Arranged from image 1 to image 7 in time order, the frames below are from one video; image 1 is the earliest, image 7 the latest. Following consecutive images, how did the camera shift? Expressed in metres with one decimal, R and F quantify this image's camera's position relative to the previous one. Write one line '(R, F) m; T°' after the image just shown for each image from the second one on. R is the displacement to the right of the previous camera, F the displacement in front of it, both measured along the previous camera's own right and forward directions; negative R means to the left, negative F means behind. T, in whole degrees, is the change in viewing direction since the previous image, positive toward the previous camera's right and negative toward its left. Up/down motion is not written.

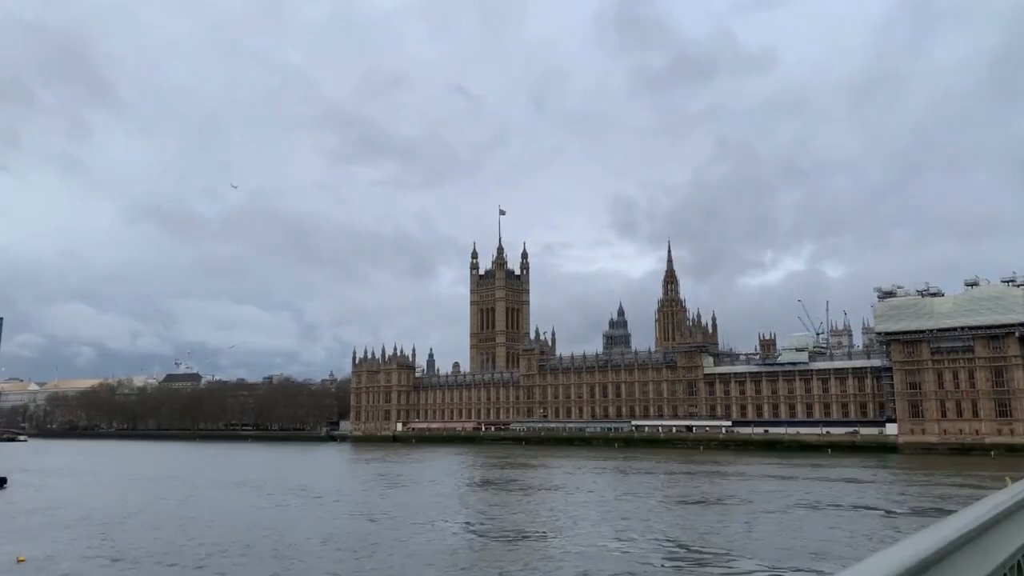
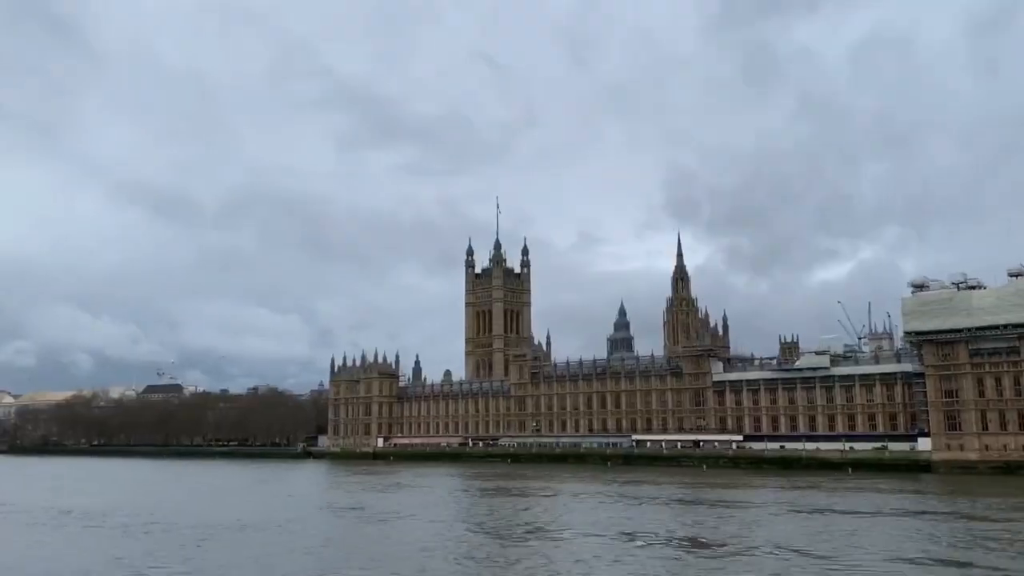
(+5.4, +11.3) m; -2°
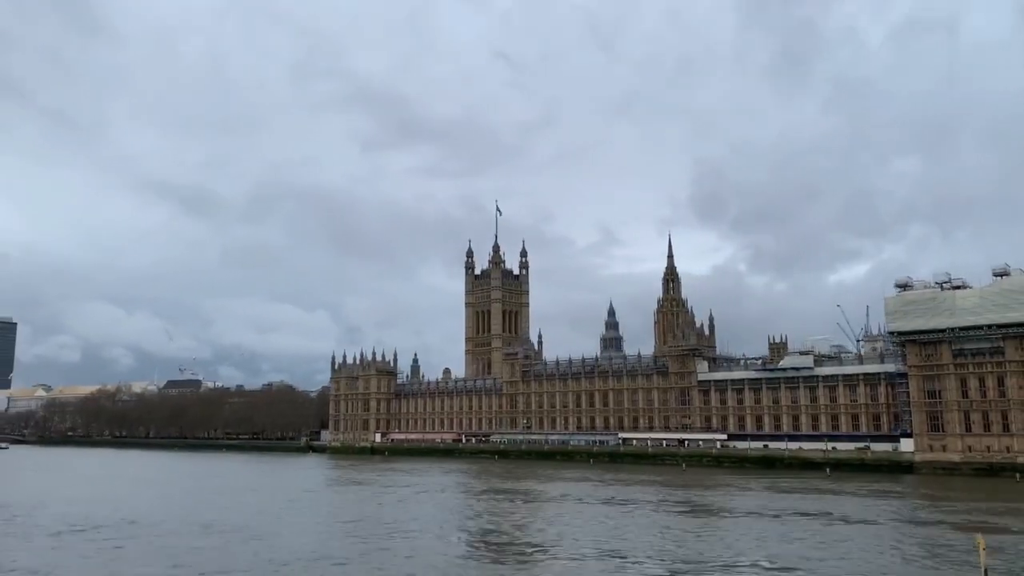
(+8.2, -0.7) m; -4°
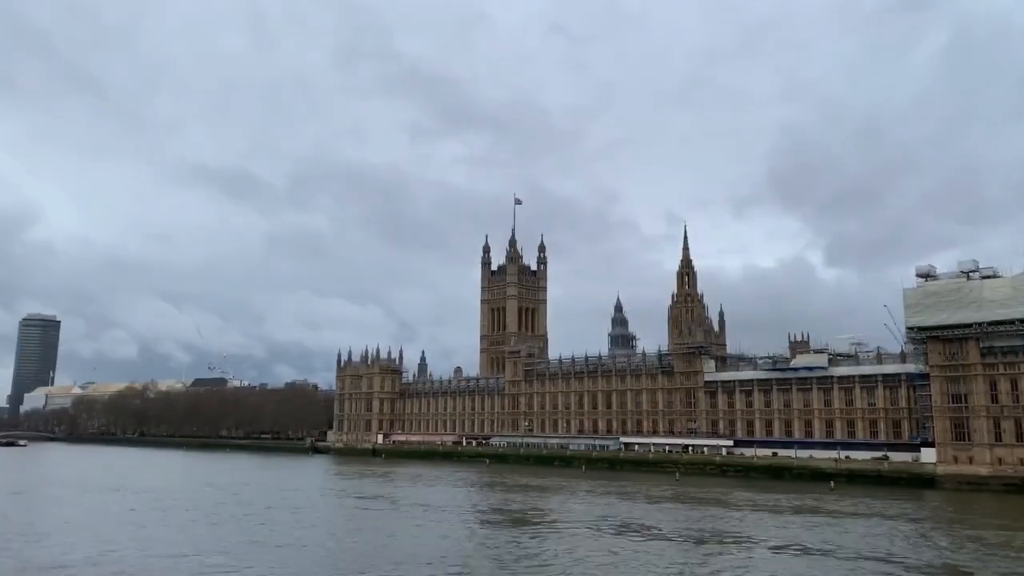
(+10.4, +6.6) m; -6°
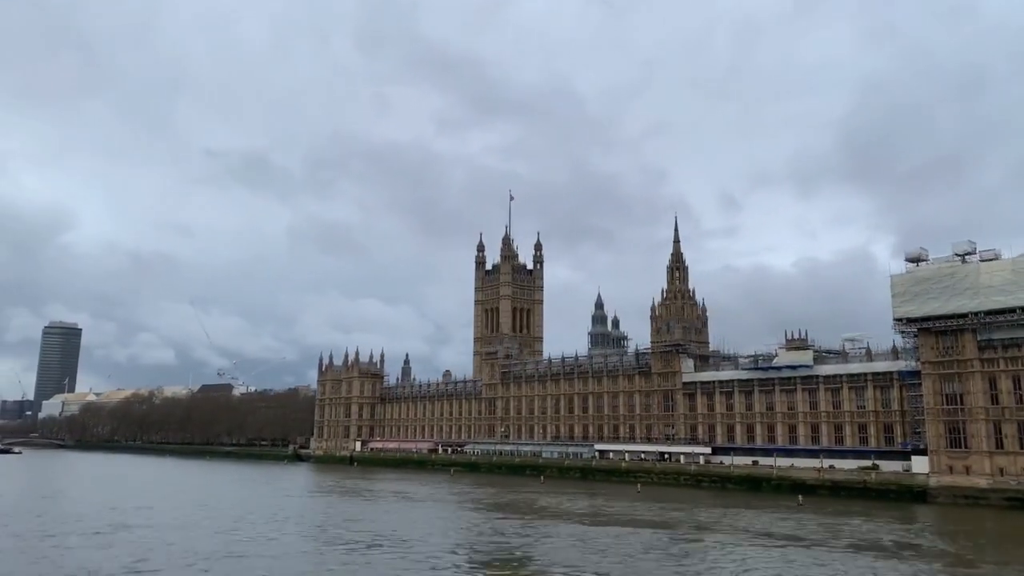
(+11.5, +7.4) m; -5°
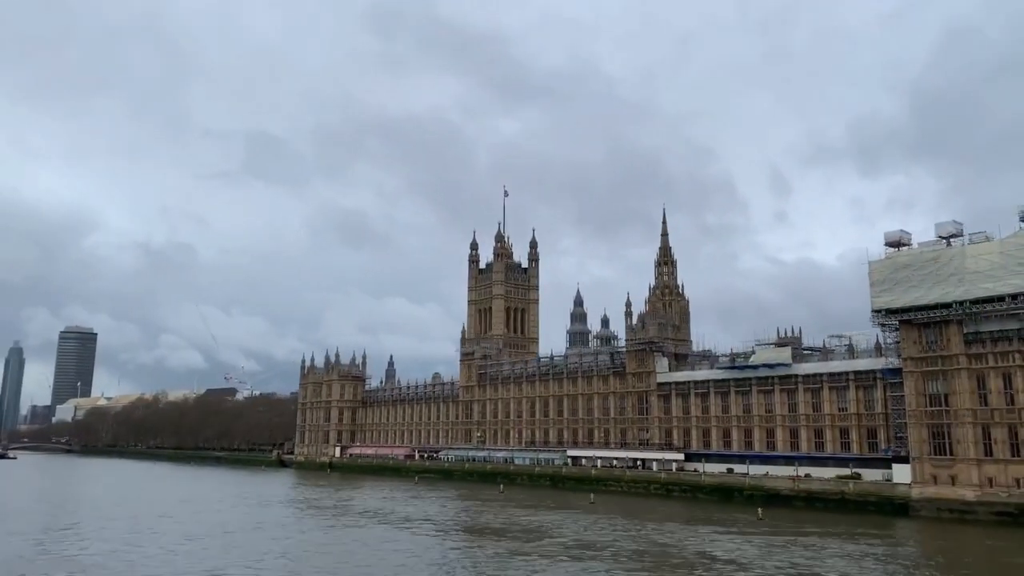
(+8.9, +5.6) m; -4°
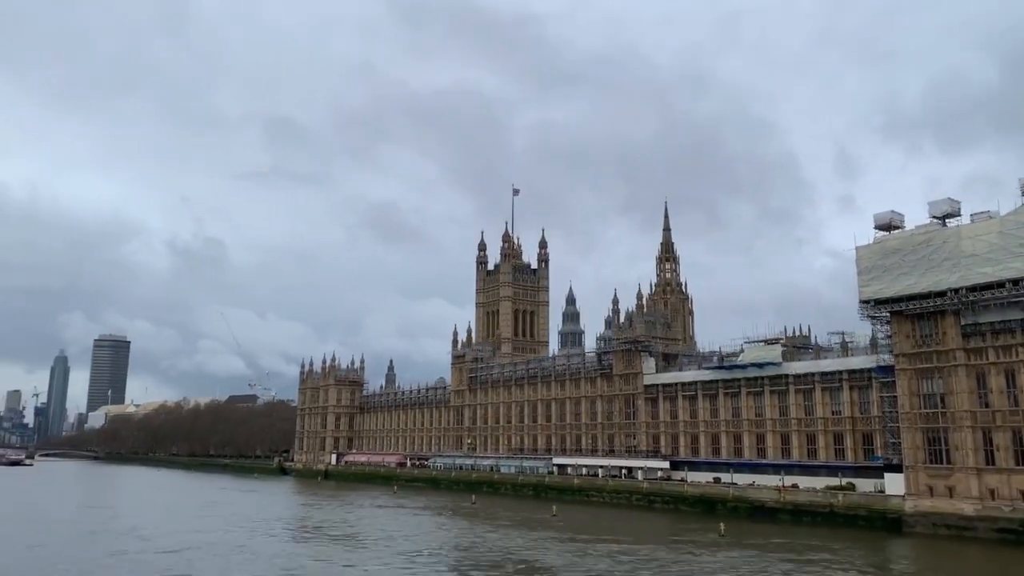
(+7.8, +5.0) m; -4°
